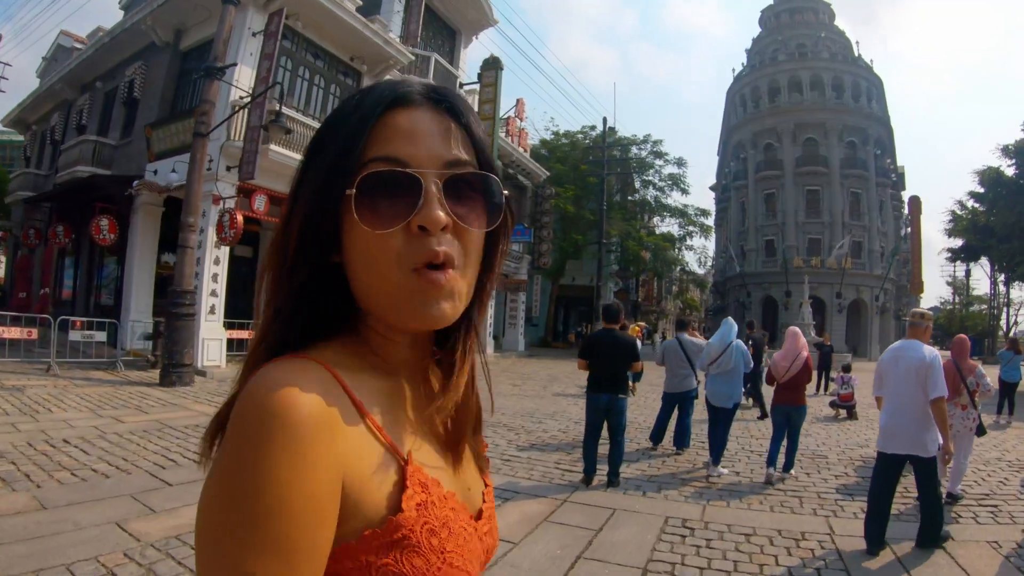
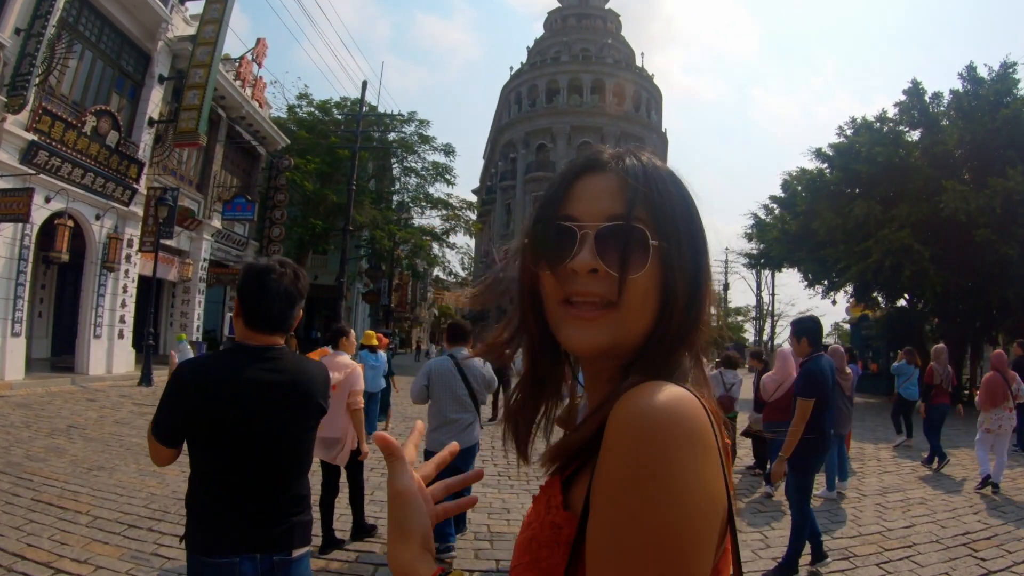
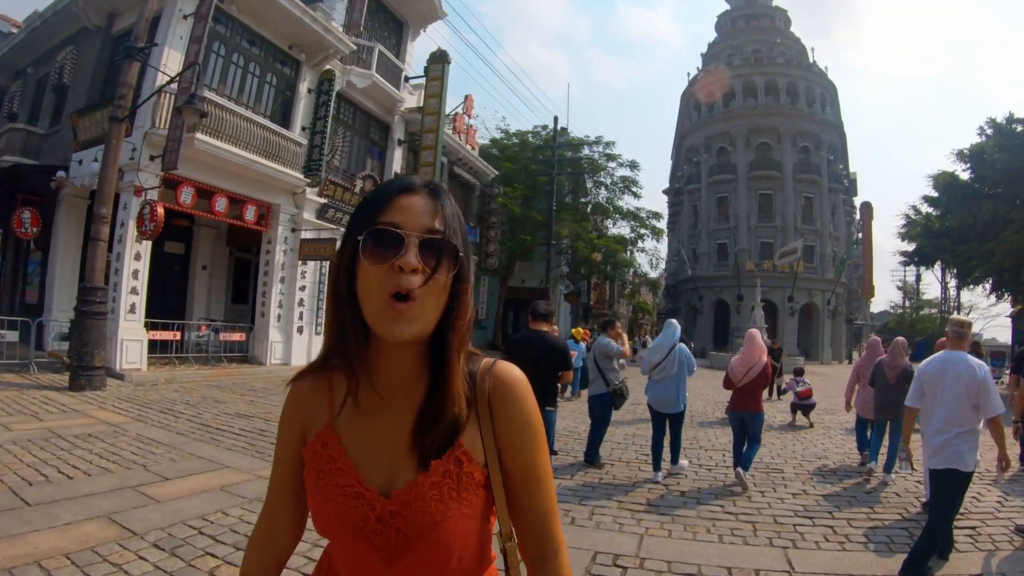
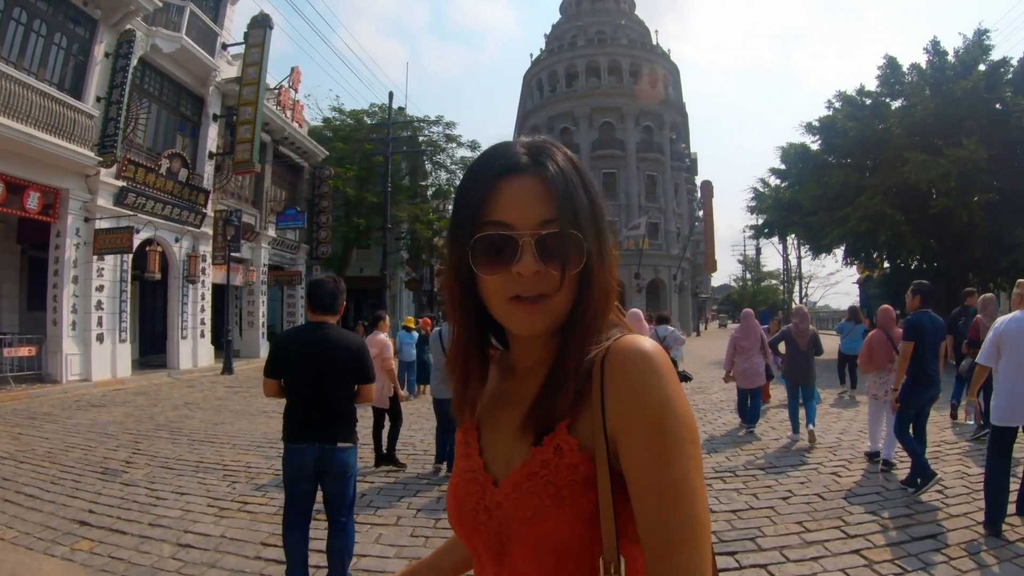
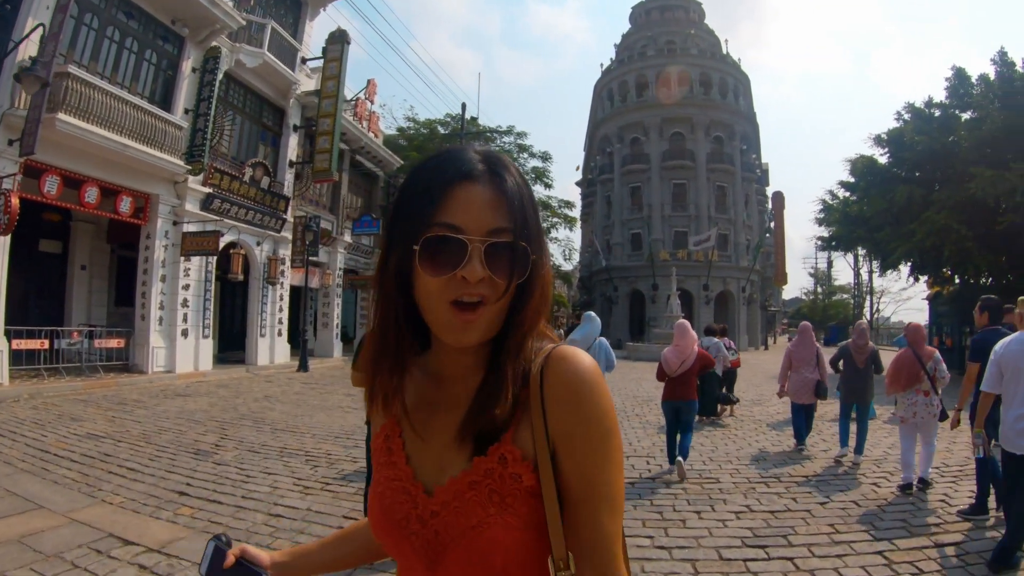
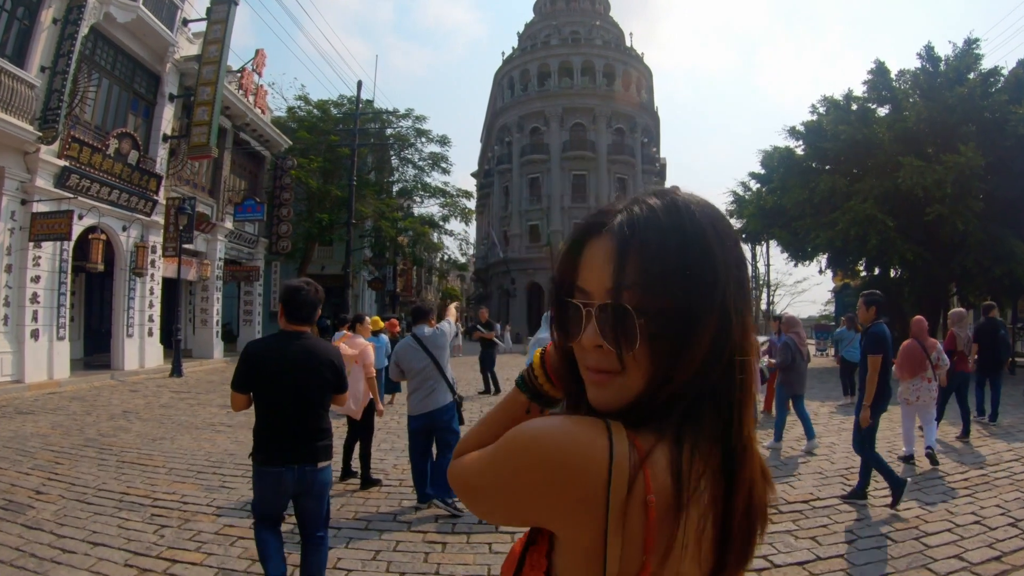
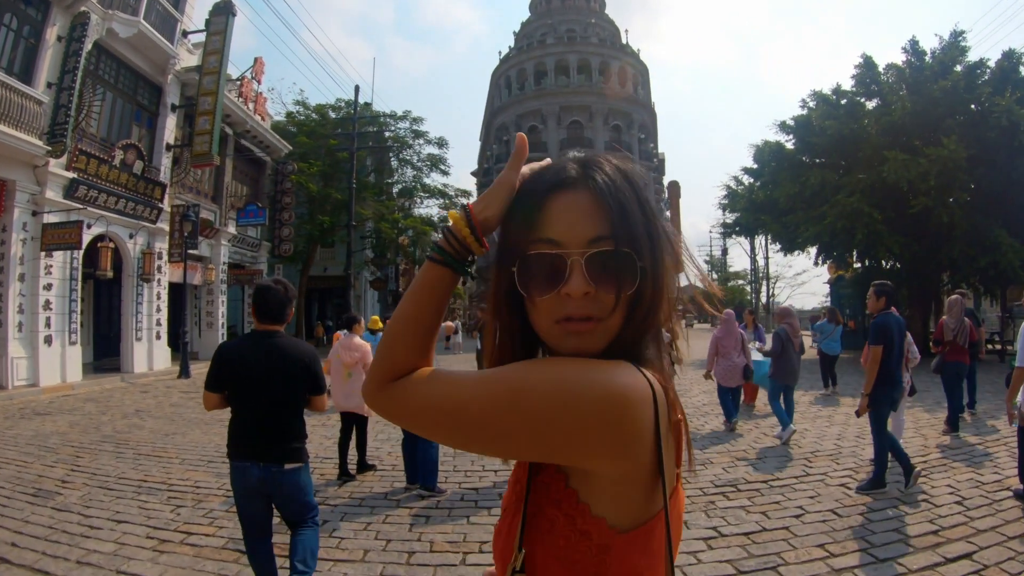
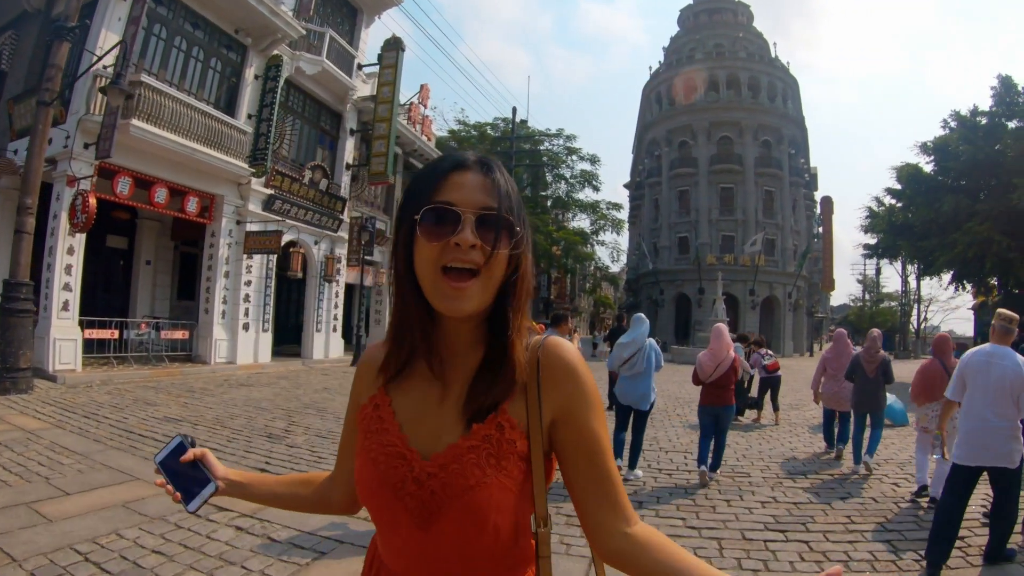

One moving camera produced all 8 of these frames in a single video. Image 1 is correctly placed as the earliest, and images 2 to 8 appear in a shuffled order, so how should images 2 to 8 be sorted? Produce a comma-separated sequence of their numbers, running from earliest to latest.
3, 8, 5, 4, 7, 6, 2
